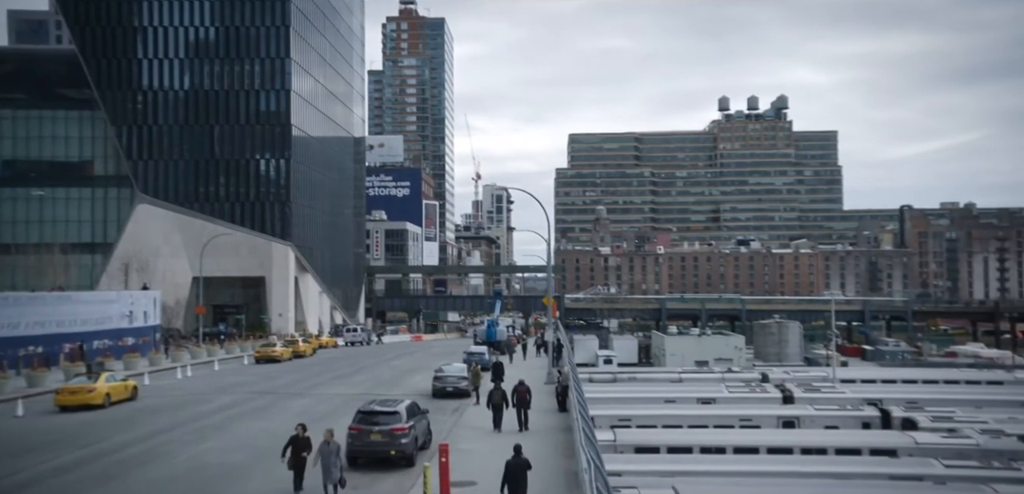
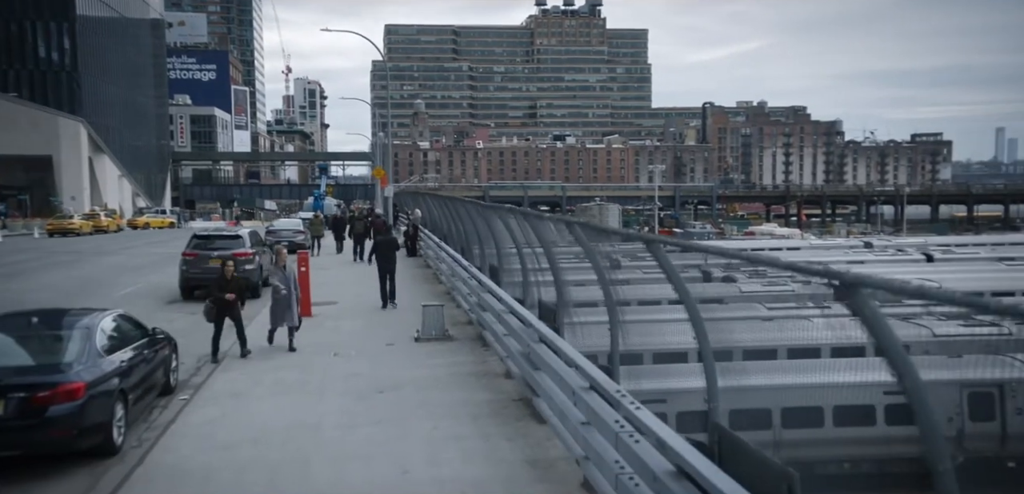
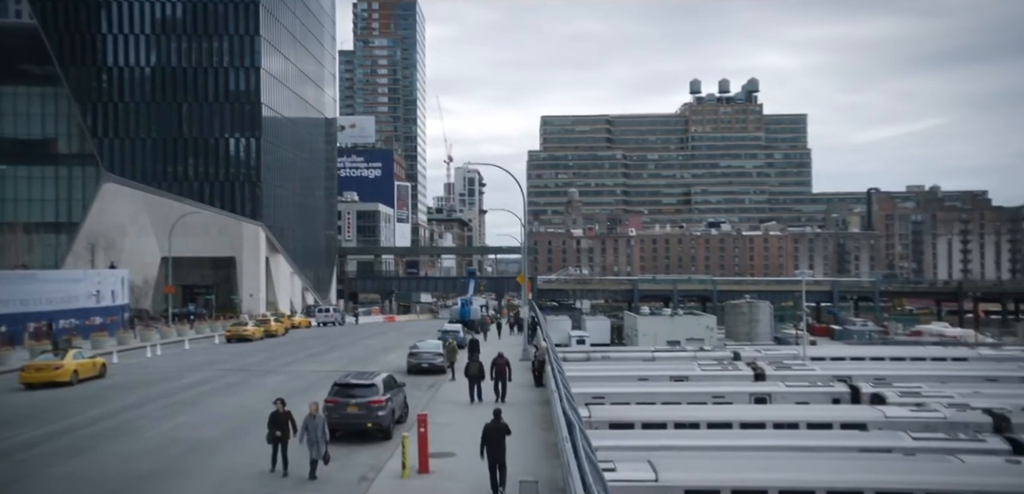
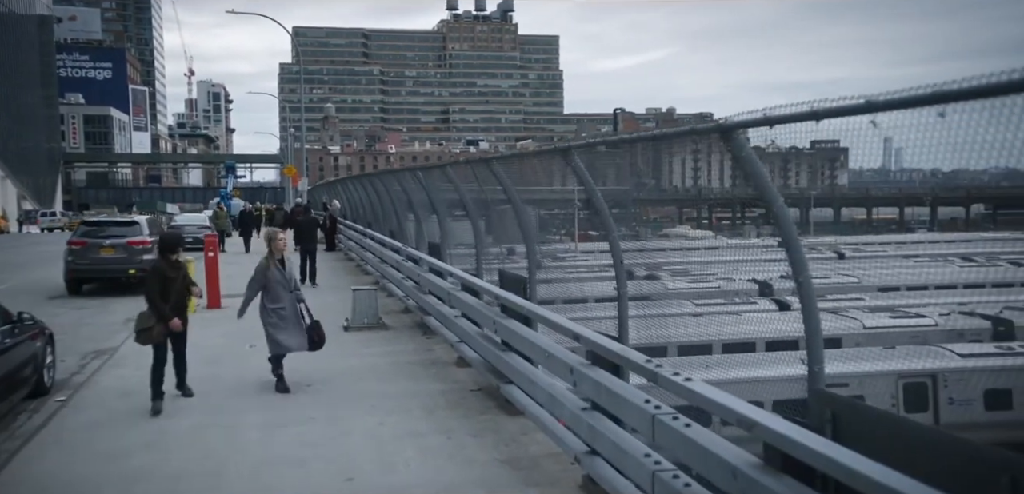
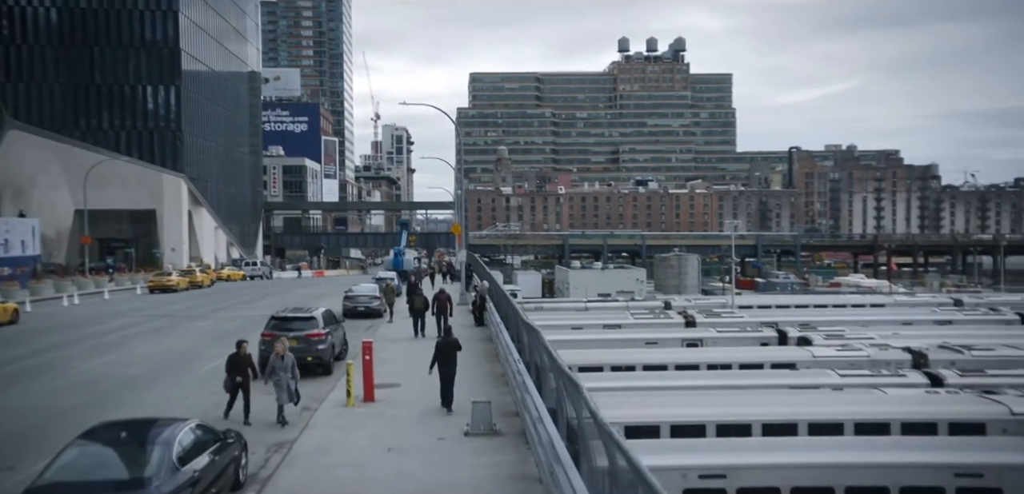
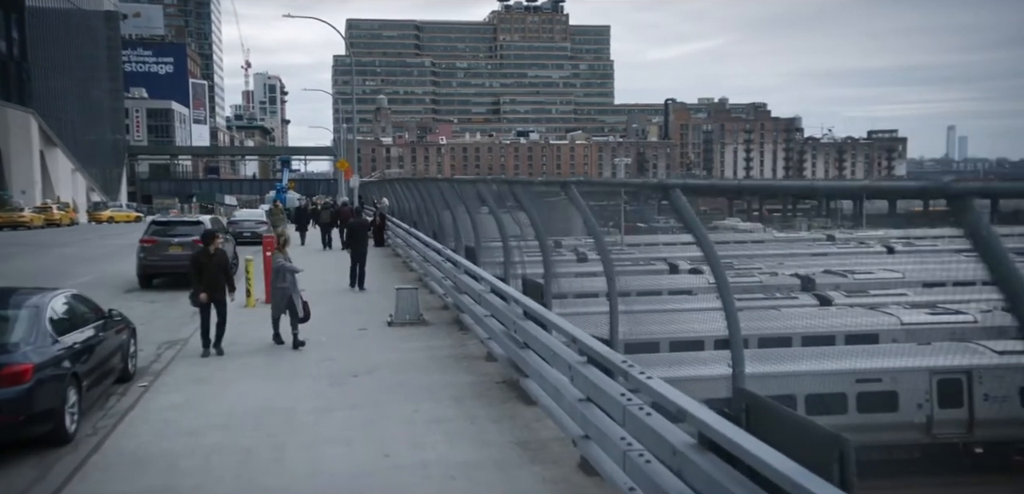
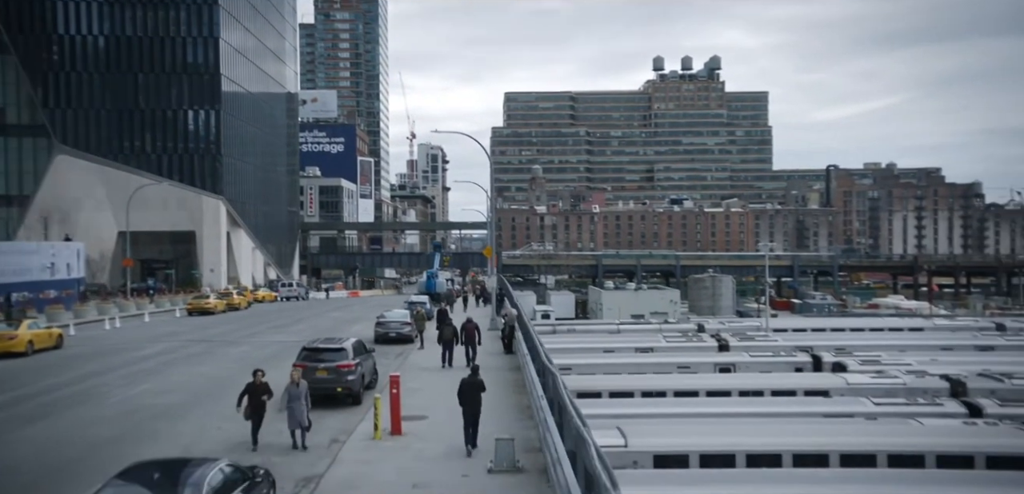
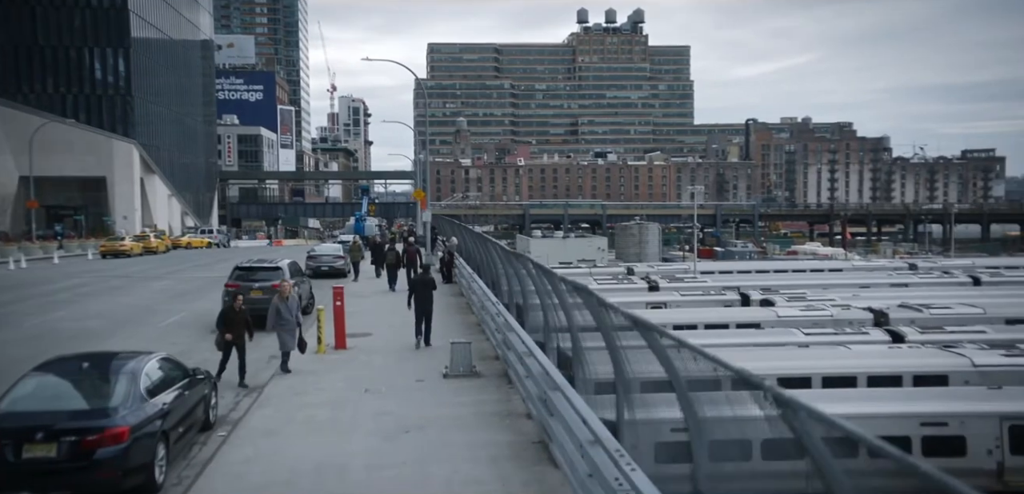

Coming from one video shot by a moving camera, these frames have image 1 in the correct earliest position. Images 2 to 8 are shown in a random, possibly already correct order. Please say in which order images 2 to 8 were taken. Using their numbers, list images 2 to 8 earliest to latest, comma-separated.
3, 7, 5, 8, 2, 6, 4
